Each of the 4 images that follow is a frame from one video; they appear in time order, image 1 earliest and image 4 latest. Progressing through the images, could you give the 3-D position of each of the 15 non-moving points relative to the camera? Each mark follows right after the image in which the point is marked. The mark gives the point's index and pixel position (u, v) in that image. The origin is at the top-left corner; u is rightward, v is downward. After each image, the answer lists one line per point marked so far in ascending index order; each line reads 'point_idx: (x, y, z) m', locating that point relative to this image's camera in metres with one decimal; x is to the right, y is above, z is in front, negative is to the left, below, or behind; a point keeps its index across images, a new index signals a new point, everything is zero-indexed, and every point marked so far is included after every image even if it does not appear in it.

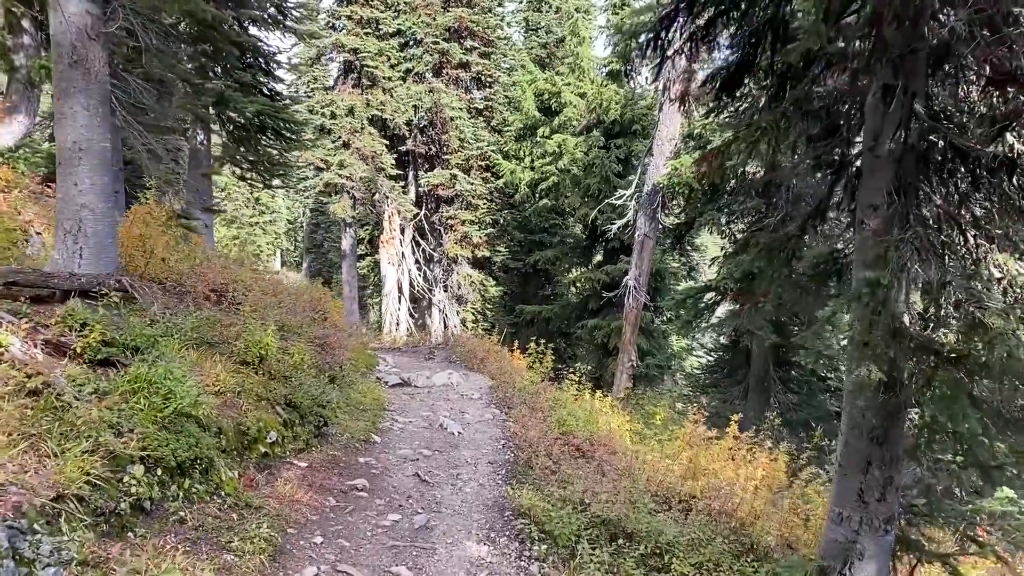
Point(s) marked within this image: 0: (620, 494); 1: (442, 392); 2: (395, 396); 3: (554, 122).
0: (+0.9, -1.6, +6.3) m
1: (-1.0, -1.4, +10.4) m
2: (-1.4, -1.3, +9.8) m
3: (+1.1, +4.2, +20.1) m
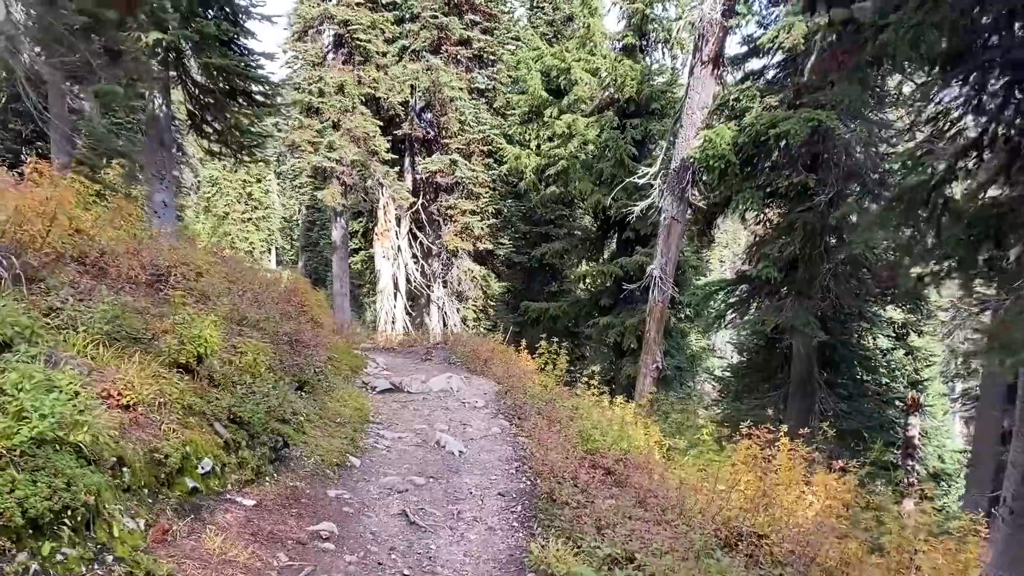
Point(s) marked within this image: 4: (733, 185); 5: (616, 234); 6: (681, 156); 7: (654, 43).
0: (+1.0, -1.5, +4.7) m
1: (-0.8, -1.2, +8.8) m
2: (-1.3, -1.2, +8.2) m
3: (+1.2, +4.3, +18.4) m
4: (+3.2, +1.5, +11.3) m
5: (+2.3, +1.2, +18.0) m
6: (+2.4, +1.8, +11.1) m
7: (+3.0, +5.2, +16.8) m
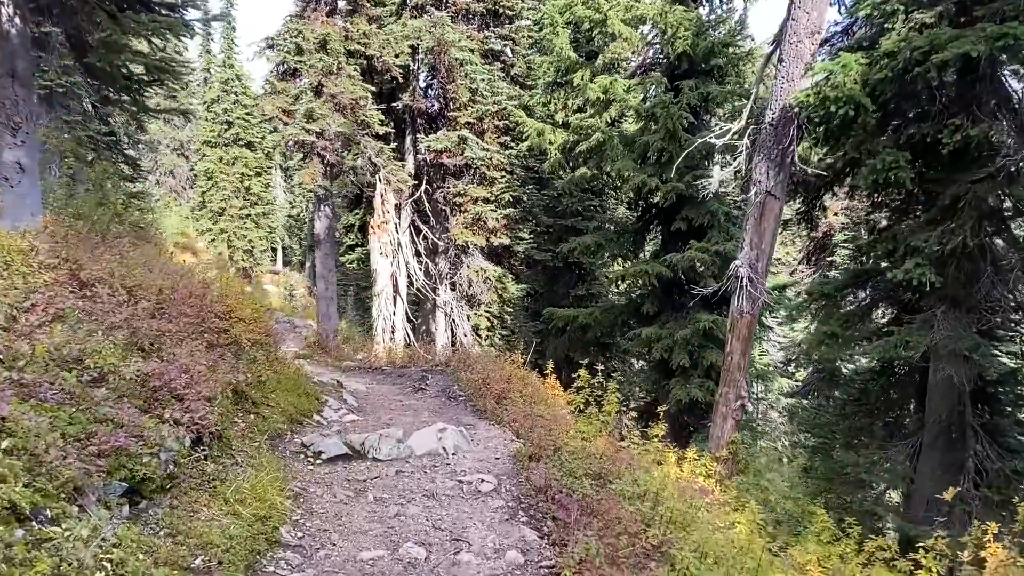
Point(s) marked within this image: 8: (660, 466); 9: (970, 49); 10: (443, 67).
0: (+1.1, -1.5, +1.3) m
1: (-0.6, -1.3, +5.5) m
2: (-1.1, -1.2, +4.9) m
3: (+1.6, +4.2, +15.1) m
4: (+3.4, +1.4, +7.8) m
5: (+2.7, +1.1, +14.6) m
6: (+2.6, +1.8, +7.7) m
7: (+3.4, +5.1, +13.4) m
8: (+1.2, -1.5, +6.5) m
9: (+3.6, +1.9, +6.3) m
10: (-1.3, +4.3, +15.4) m
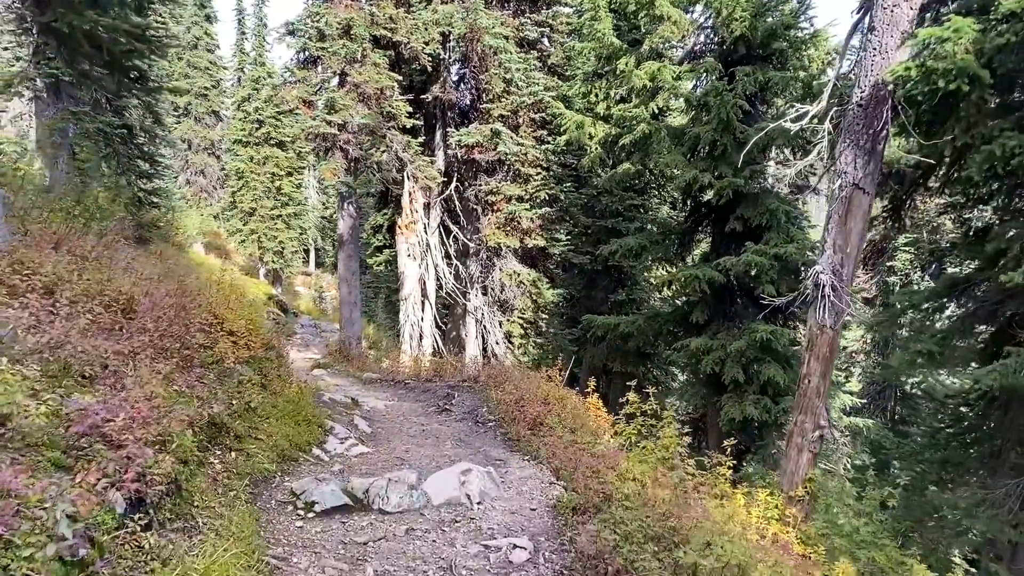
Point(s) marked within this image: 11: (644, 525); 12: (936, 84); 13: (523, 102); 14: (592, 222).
0: (+1.1, -1.6, +0.1) m
1: (-0.4, -1.3, +4.4) m
2: (-1.0, -1.3, +3.8) m
3: (+2.3, +4.1, +13.9) m
4: (+3.7, +1.3, +6.6) m
5: (+3.3, +1.0, +13.3) m
6: (+2.9, +1.7, +6.4) m
7: (+4.0, +5.0, +12.1) m
8: (+1.5, -1.5, +5.3) m
9: (+3.9, +1.8, +5.0) m
10: (-0.7, +4.2, +14.3) m
11: (+0.7, -1.3, +4.4) m
12: (+3.2, +1.6, +6.0) m
13: (+0.2, +3.5, +14.8) m
14: (+1.6, +1.3, +16.0) m
